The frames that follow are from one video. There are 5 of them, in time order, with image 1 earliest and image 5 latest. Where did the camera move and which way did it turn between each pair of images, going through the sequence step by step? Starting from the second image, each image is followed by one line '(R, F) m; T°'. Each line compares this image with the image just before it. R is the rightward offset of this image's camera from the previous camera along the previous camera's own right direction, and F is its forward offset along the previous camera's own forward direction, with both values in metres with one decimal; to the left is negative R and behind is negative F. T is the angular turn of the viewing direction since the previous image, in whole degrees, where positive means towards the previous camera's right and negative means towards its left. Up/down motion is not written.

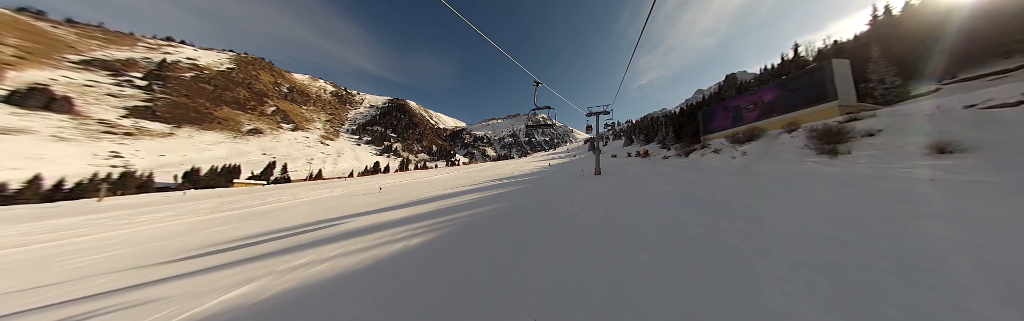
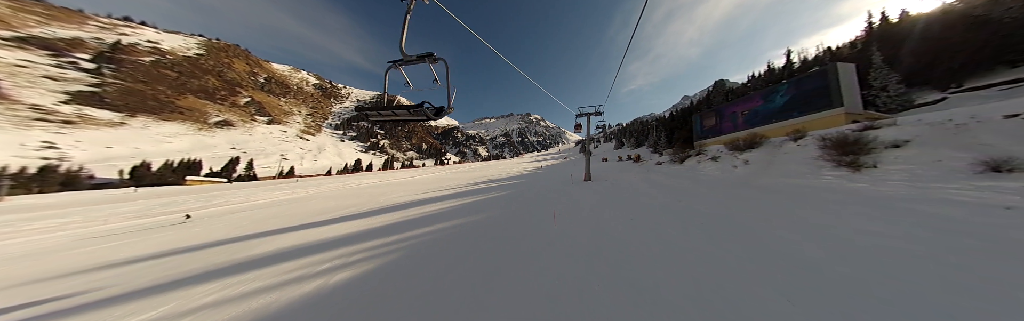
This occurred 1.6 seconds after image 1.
(+0.5, +0.8) m; +2°
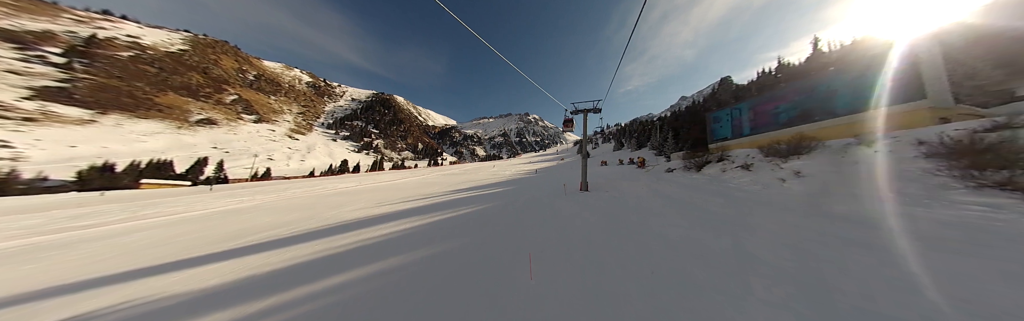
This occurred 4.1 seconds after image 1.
(+0.7, +1.3) m; 0°
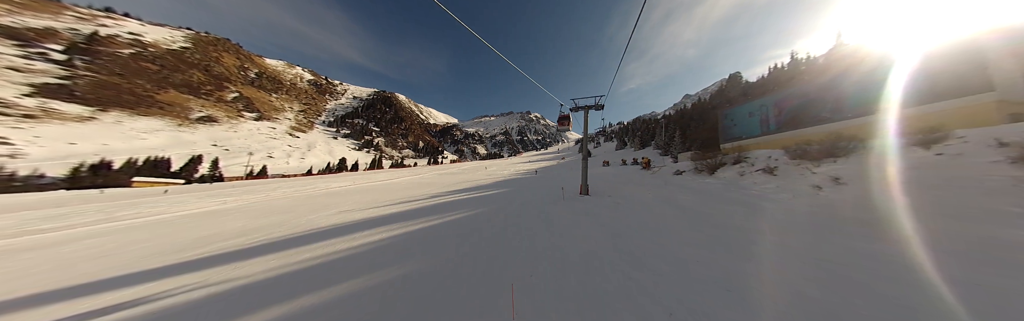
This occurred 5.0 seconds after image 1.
(+0.3, +0.5) m; 0°
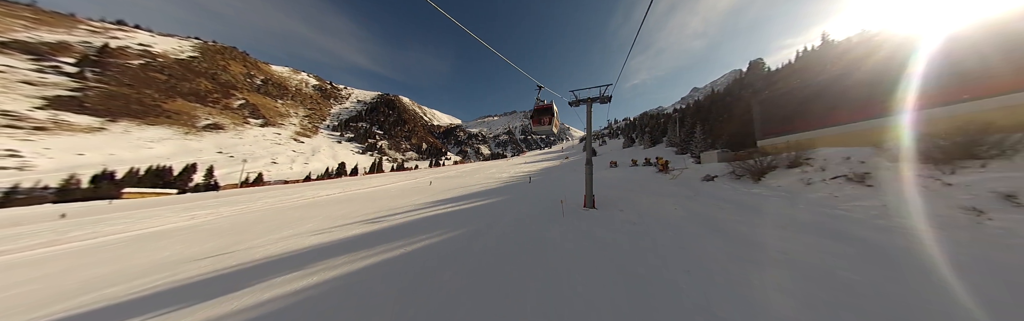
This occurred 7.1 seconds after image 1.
(+0.5, +1.0) m; -1°
